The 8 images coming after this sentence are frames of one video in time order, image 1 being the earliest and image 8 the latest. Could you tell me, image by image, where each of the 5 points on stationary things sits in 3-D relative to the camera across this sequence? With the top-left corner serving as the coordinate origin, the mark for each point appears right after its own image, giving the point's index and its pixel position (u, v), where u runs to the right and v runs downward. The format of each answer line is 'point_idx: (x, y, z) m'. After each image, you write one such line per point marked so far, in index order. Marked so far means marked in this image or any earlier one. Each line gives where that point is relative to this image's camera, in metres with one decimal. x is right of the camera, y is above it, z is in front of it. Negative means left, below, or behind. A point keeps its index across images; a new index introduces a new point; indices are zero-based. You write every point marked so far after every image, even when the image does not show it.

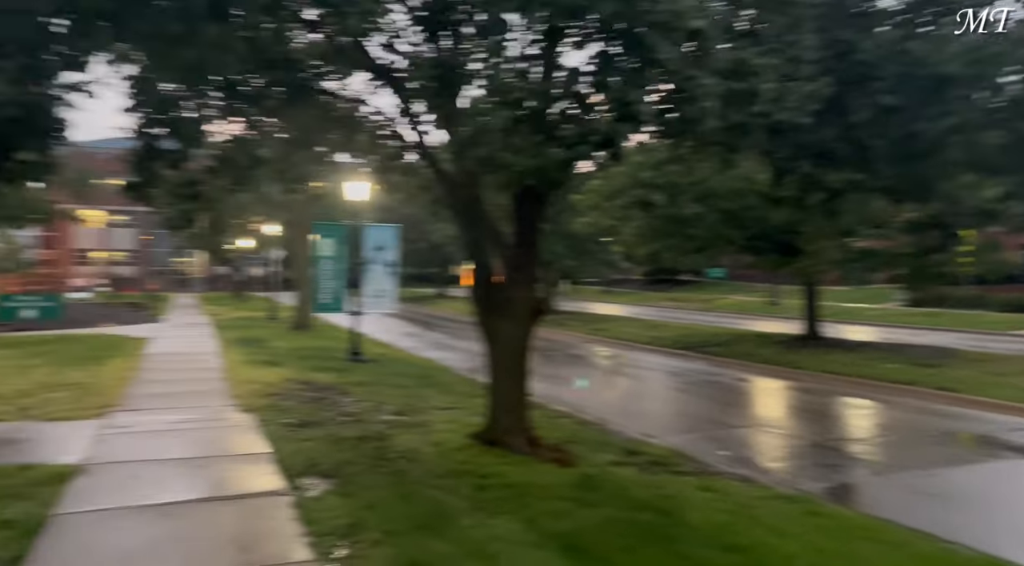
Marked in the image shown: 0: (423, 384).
0: (-1.6, -1.8, +12.7) m
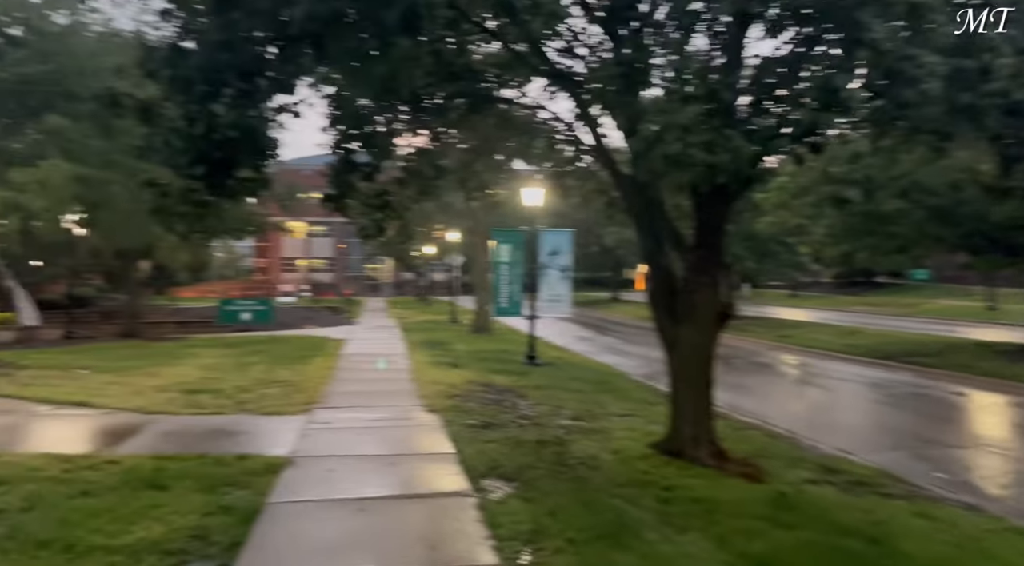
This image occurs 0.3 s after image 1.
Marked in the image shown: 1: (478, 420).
0: (+1.5, -1.8, +12.5) m
1: (-0.4, -1.7, +9.0) m
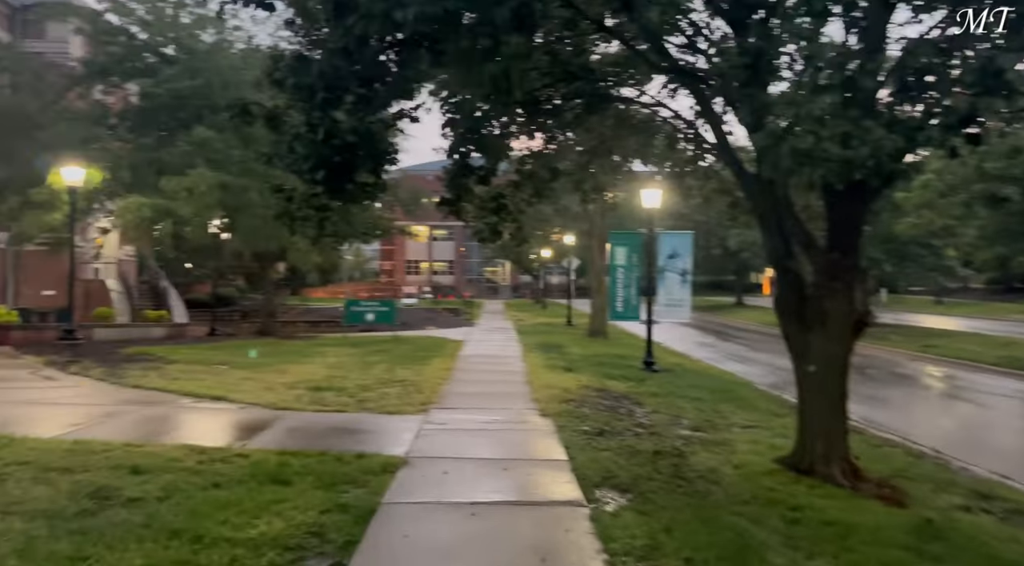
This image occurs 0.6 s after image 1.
0: (+3.4, -1.9, +12.0) m
1: (+1.0, -1.7, +8.8) m
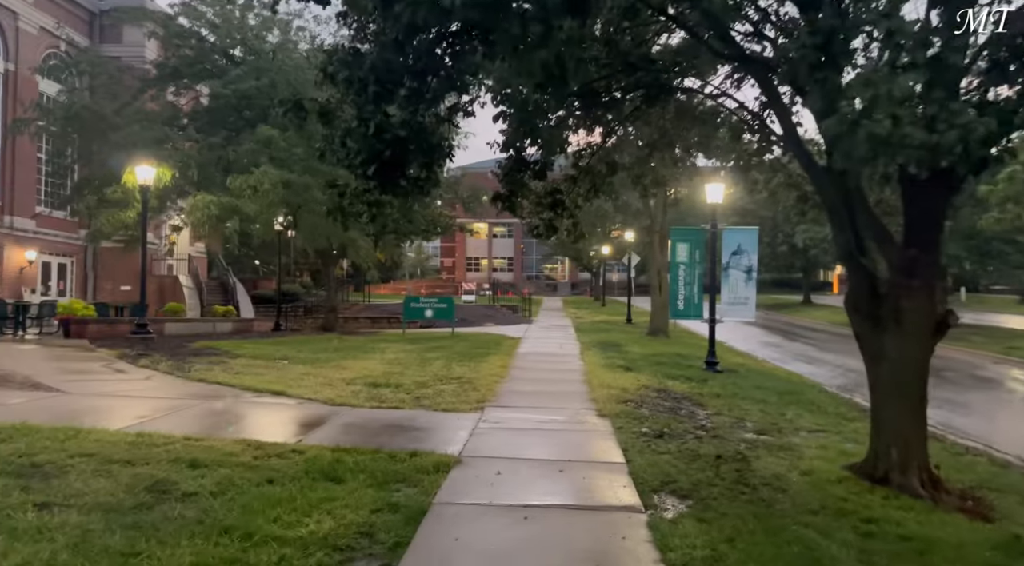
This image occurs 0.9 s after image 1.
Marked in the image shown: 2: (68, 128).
0: (+4.4, -1.9, +11.5) m
1: (+1.6, -1.7, +8.5) m
2: (-11.7, +4.1, +19.2) m
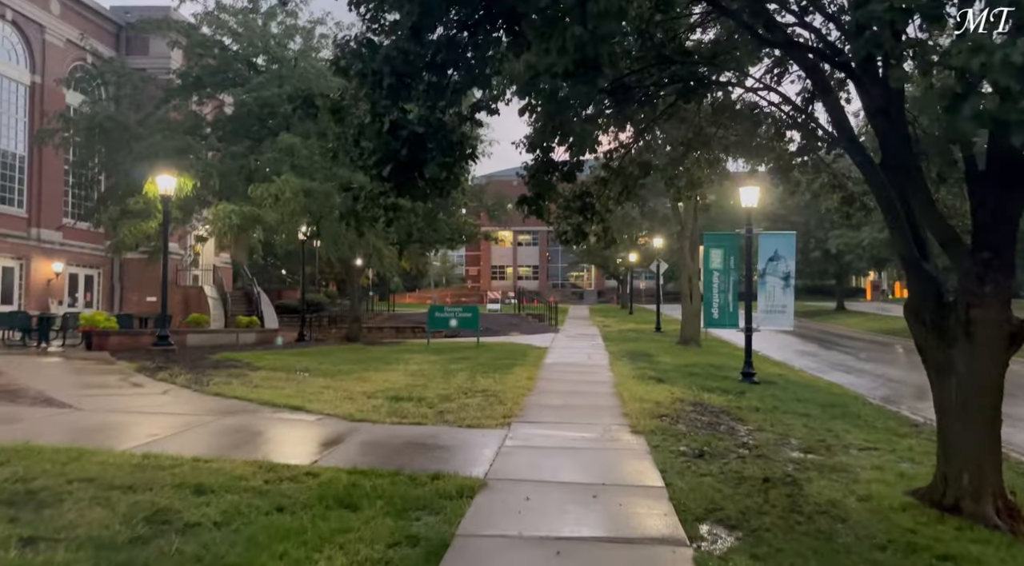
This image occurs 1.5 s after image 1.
0: (+4.8, -2.0, +10.8) m
1: (+1.9, -1.8, +8.0) m
2: (-11.1, +3.8, +19.2) m
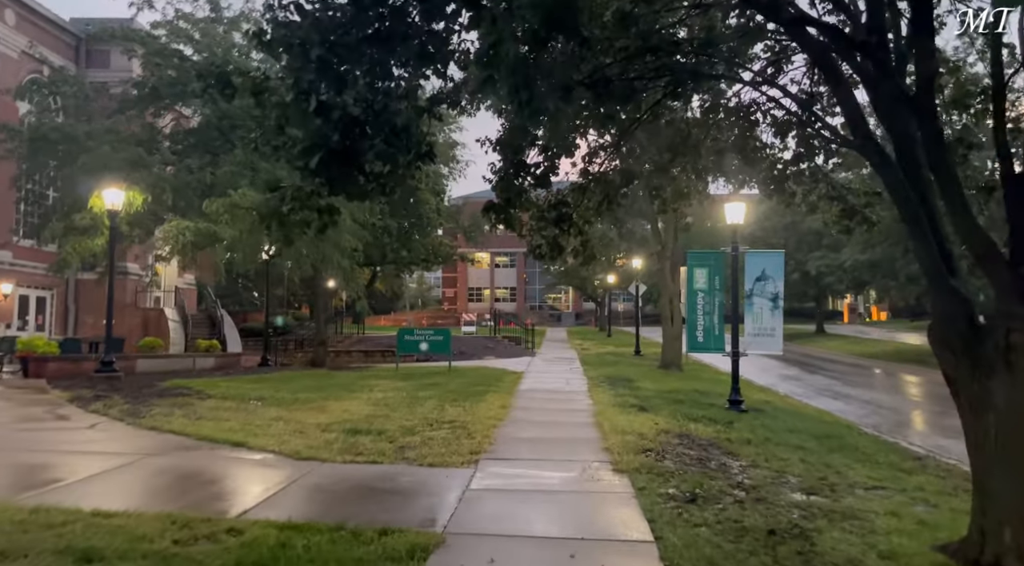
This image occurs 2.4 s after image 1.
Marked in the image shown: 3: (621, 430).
0: (+4.4, -2.3, +10.0) m
1: (+1.6, -2.0, +7.0) m
2: (-11.7, +3.3, +18.0) m
3: (+1.5, -2.0, +10.0) m
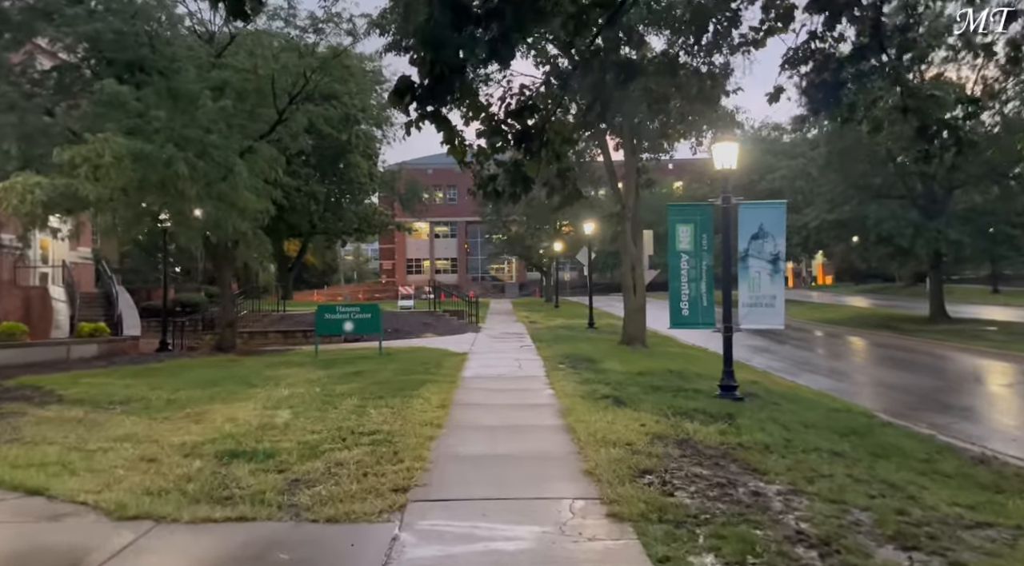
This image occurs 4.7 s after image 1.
0: (+3.8, -1.8, +7.6) m
1: (+1.3, -1.7, +4.5) m
2: (-13.0, +3.7, +14.1) m
3: (+0.9, -1.6, +7.5) m
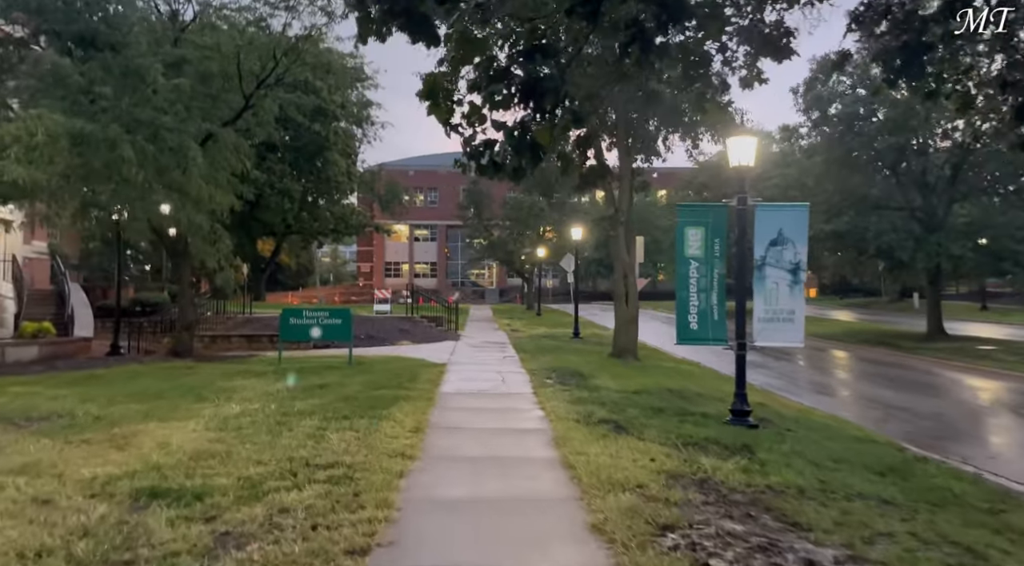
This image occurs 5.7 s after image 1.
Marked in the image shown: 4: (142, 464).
0: (+3.7, -1.9, +6.5) m
1: (+1.3, -1.7, +3.2) m
2: (-13.2, +3.9, +12.5) m
3: (+0.8, -1.7, +6.2) m
4: (-3.3, -1.6, +6.6) m
